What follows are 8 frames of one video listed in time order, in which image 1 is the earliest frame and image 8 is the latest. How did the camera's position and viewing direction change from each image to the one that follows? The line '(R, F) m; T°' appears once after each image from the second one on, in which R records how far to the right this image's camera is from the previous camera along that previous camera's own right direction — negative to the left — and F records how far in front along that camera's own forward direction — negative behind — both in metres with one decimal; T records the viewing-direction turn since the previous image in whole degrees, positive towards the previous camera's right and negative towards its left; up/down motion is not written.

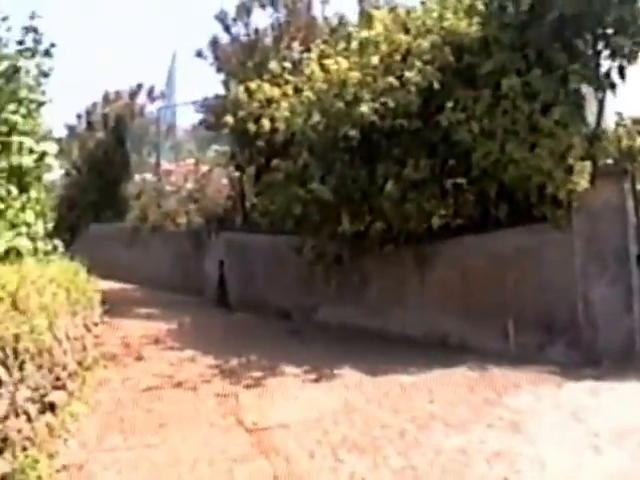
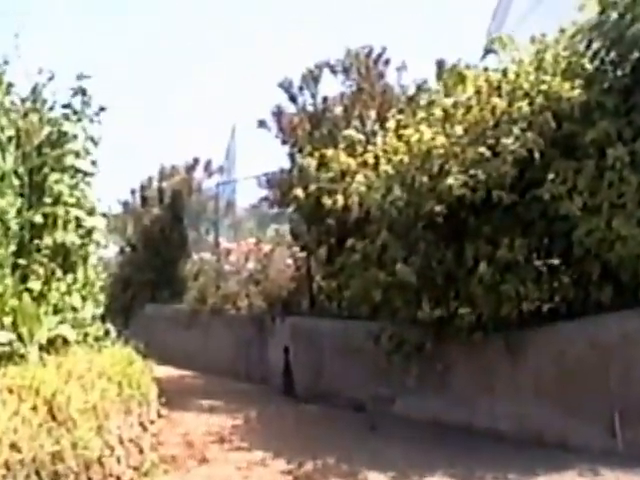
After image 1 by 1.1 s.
(-0.2, +1.1) m; -2°
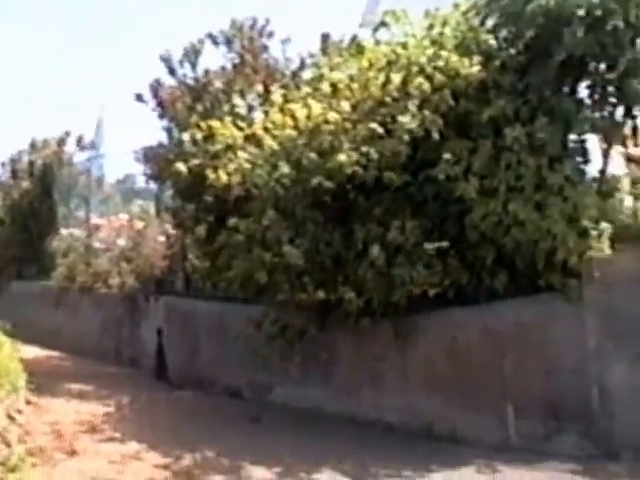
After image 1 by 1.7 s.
(-0.1, +0.5) m; +5°
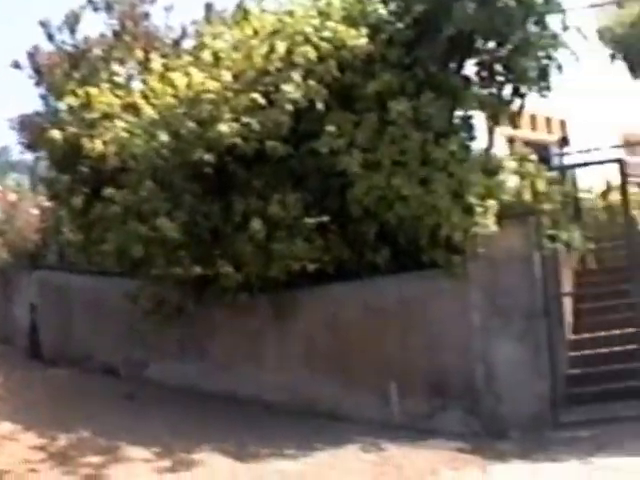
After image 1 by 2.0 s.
(0.0, +0.2) m; +5°
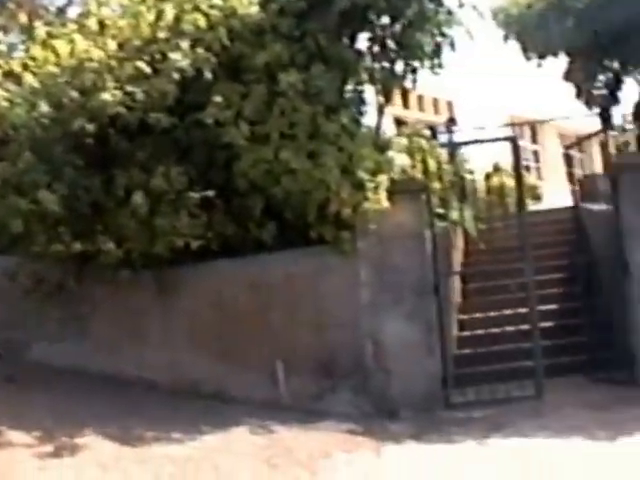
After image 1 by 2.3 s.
(0.0, +0.2) m; +5°
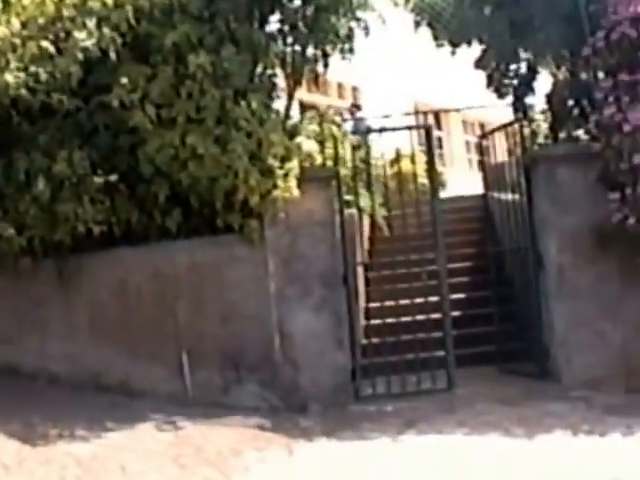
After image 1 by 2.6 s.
(-0.1, +0.2) m; +4°
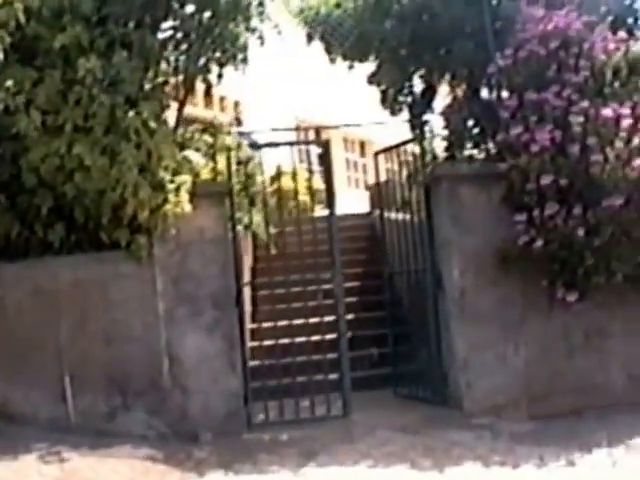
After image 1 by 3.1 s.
(-0.1, +0.4) m; +5°
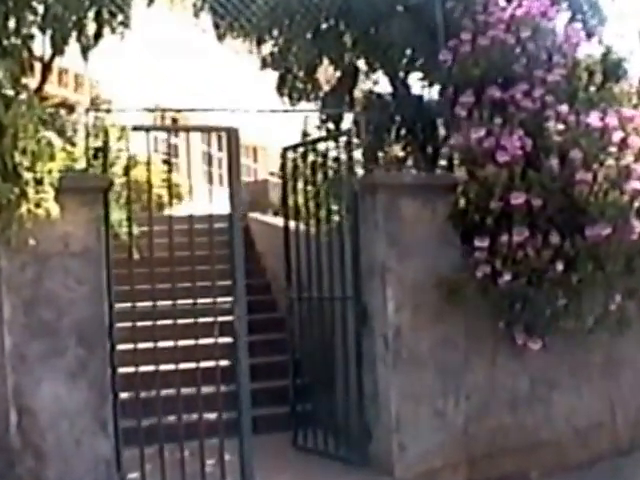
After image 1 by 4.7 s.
(-0.3, +1.7) m; +7°
